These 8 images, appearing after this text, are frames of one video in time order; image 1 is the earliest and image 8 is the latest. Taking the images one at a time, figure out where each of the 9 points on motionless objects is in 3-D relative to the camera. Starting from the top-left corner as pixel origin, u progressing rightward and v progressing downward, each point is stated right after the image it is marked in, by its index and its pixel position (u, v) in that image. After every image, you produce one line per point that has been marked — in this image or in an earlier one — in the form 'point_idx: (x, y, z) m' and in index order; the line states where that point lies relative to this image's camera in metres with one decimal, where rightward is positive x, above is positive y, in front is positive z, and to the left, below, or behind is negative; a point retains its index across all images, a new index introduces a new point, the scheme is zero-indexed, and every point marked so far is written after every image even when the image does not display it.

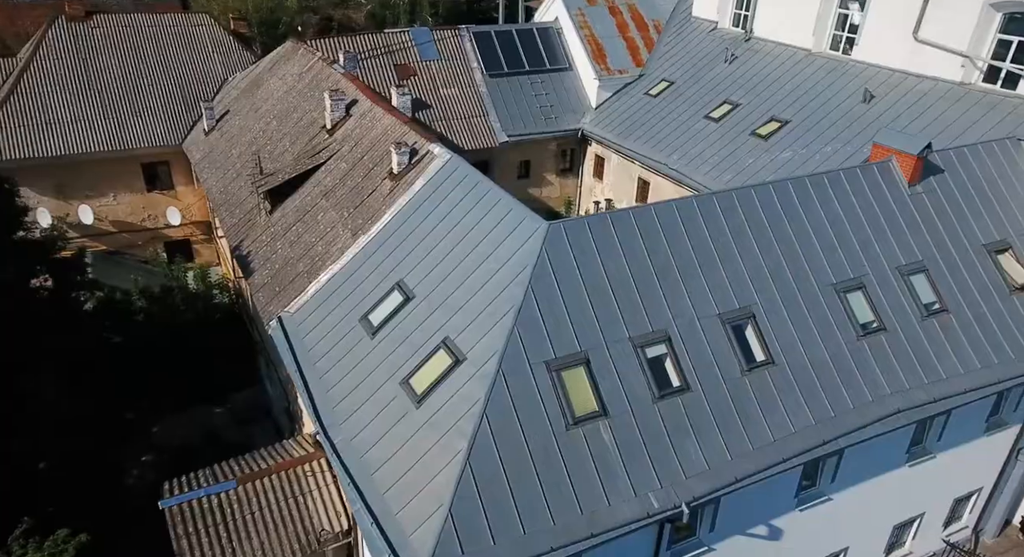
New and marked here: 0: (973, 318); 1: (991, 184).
0: (+9.2, -0.8, +15.5) m
1: (+10.8, +2.1, +17.4) m
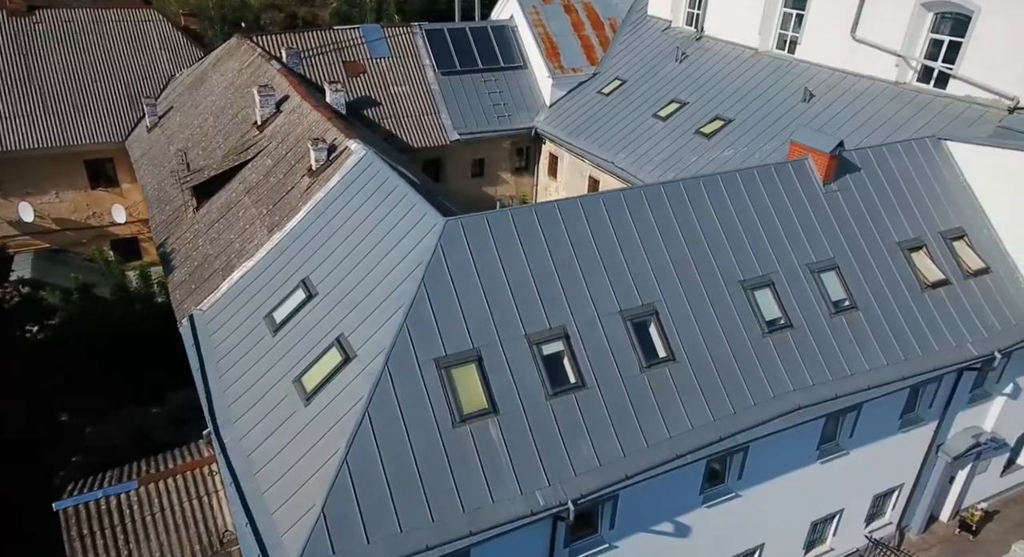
0: (+7.4, -0.7, +15.5) m
1: (+9.0, +2.1, +17.6) m
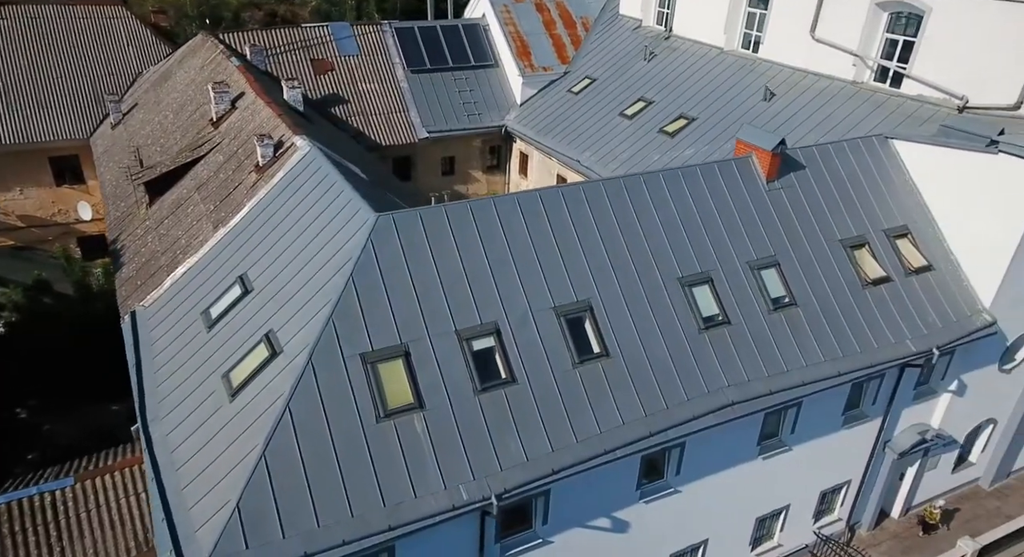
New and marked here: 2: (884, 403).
0: (+6.3, -0.7, +15.7) m
1: (+7.8, +2.2, +17.7) m
2: (+8.4, -2.8, +17.5) m
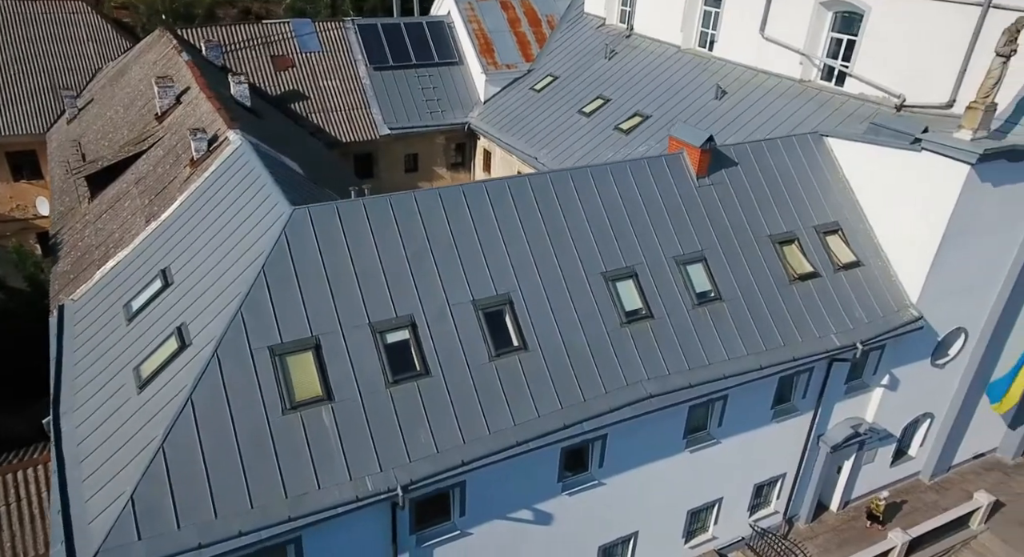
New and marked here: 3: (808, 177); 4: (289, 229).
0: (+4.8, -0.6, +15.8) m
1: (+6.3, +2.3, +17.9) m
2: (+6.9, -2.7, +17.7) m
3: (+7.0, +2.4, +18.2) m
4: (-3.6, +0.8, +12.6) m
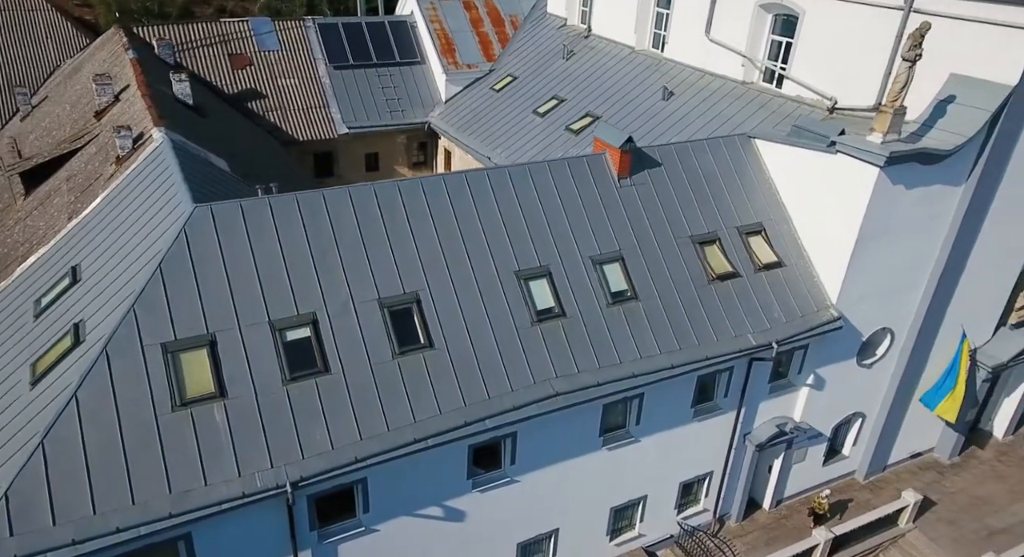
0: (+3.1, -0.6, +16.0) m
1: (+4.6, +2.3, +18.1) m
2: (+5.2, -2.7, +17.9) m
3: (+5.3, +2.4, +18.4) m
4: (-5.3, +0.8, +12.6) m
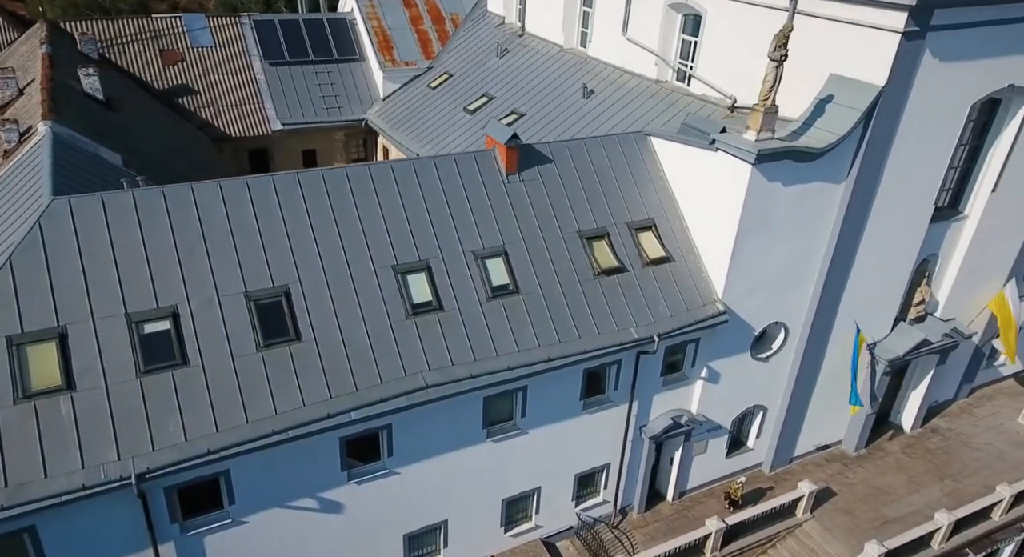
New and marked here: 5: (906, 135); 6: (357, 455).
0: (+0.7, -0.4, +16.3) m
1: (+2.1, +2.4, +18.4) m
2: (+2.7, -2.6, +18.3) m
3: (+2.8, +2.5, +18.7) m
4: (-7.6, +1.0, +12.6) m
5: (+9.0, +3.3, +17.6) m
6: (-3.0, -3.4, +15.0) m
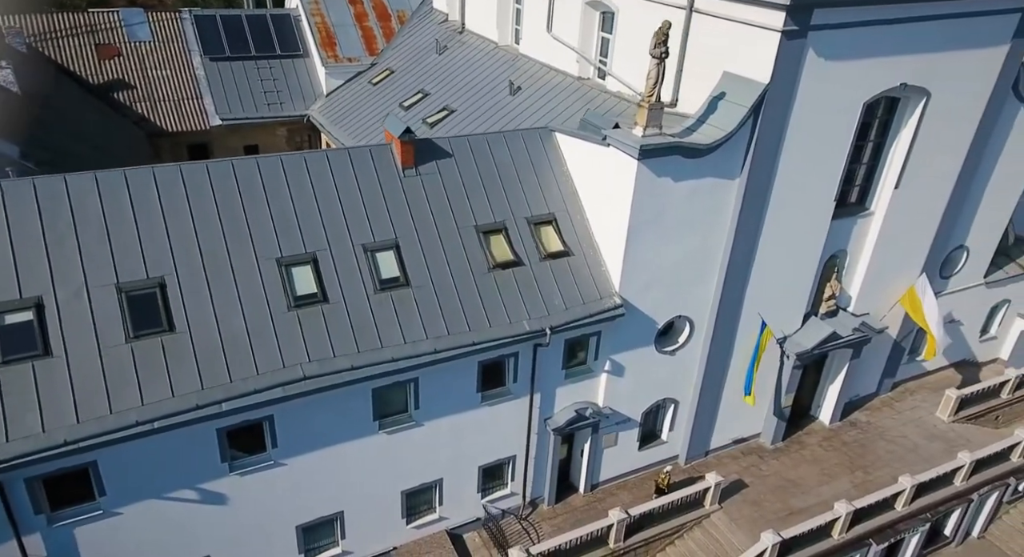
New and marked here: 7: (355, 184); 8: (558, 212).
0: (-1.6, -0.3, +16.4) m
1: (-0.2, +2.6, +18.5) m
2: (+0.3, -2.5, +18.4) m
3: (+0.4, +2.7, +18.9) m
4: (-9.9, +1.1, +12.6) m
5: (+6.6, +3.4, +18.0) m
6: (-5.3, -3.3, +15.0) m
7: (-3.4, +2.1, +16.8) m
8: (+1.1, +1.6, +18.7) m
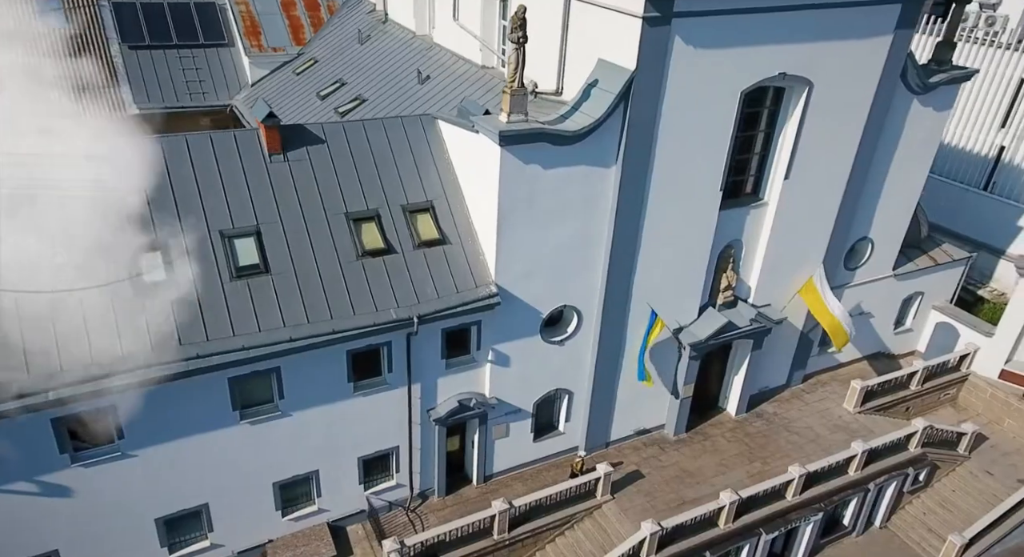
0: (-4.5, 0.0, +16.1) m
1: (-3.2, +2.8, +18.3) m
2: (-2.6, -2.2, +18.2) m
3: (-2.6, +2.9, +18.6) m
4: (-12.6, +1.4, +12.0) m
5: (+3.7, +3.7, +17.9) m
6: (-8.1, -3.0, +14.6) m
7: (-6.3, +2.3, +16.4) m
8: (-1.8, +1.9, +18.4) m
